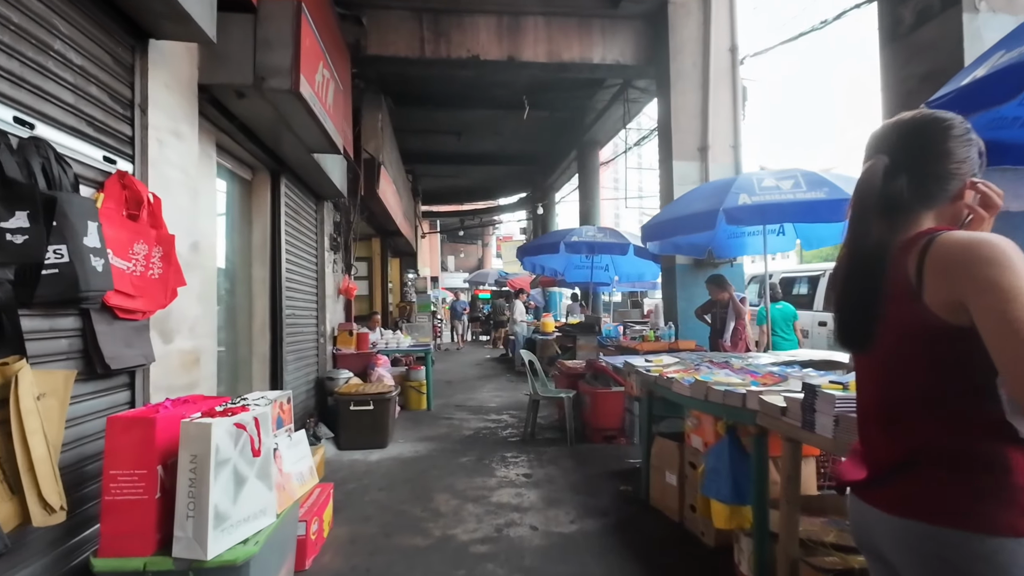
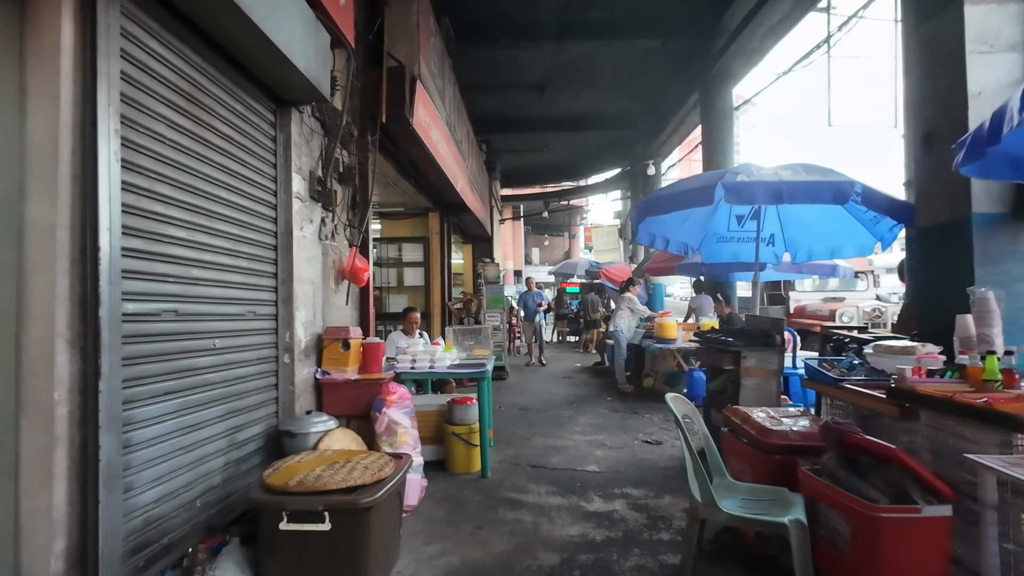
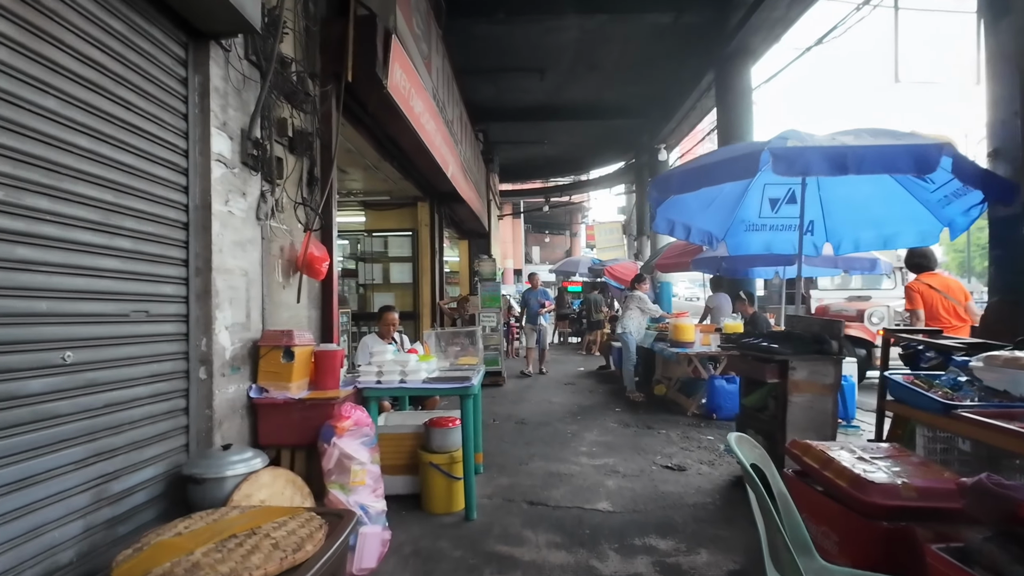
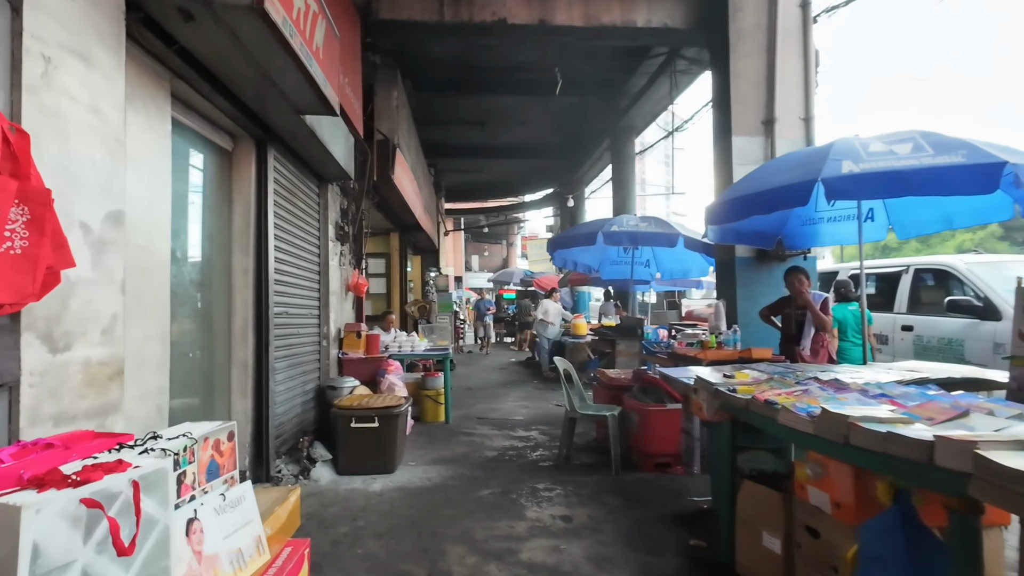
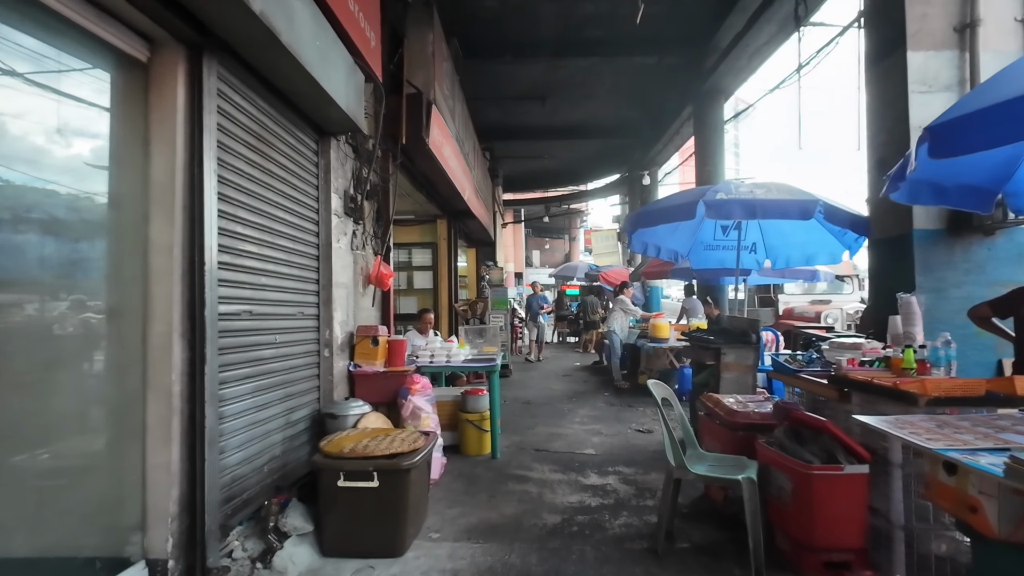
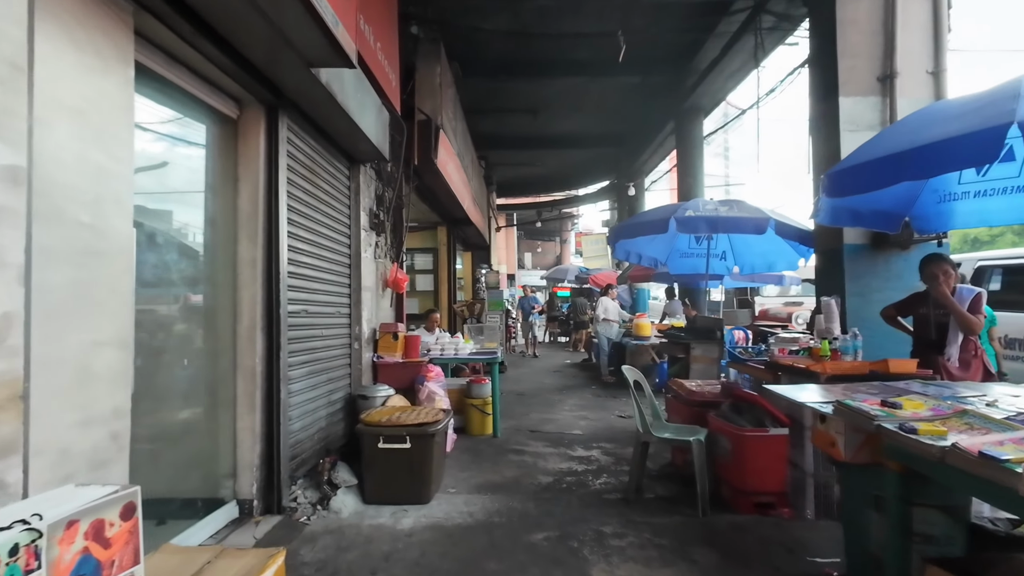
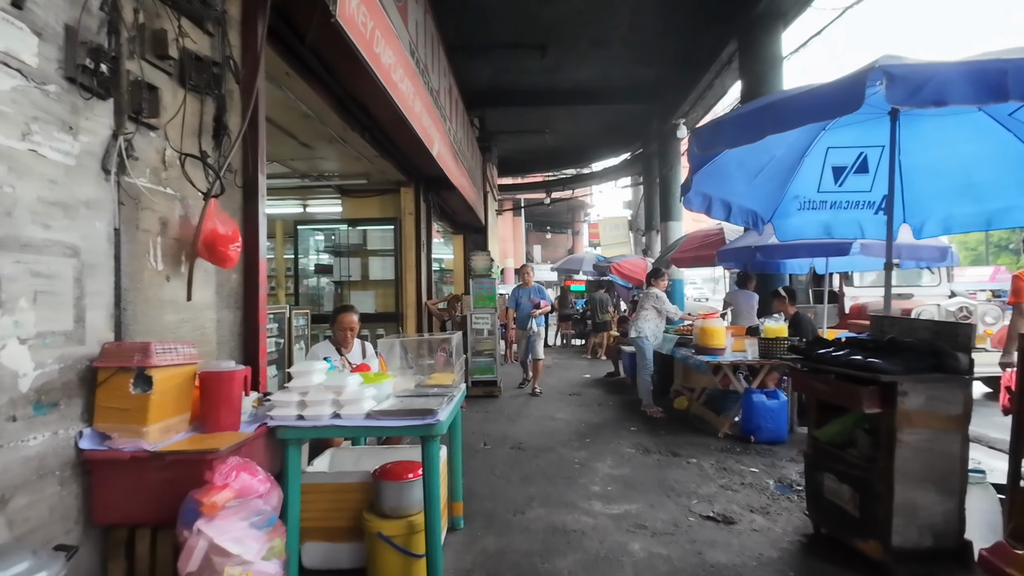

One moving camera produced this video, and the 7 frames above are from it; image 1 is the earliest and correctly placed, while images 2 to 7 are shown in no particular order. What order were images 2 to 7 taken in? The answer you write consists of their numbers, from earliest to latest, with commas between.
4, 6, 5, 2, 3, 7
